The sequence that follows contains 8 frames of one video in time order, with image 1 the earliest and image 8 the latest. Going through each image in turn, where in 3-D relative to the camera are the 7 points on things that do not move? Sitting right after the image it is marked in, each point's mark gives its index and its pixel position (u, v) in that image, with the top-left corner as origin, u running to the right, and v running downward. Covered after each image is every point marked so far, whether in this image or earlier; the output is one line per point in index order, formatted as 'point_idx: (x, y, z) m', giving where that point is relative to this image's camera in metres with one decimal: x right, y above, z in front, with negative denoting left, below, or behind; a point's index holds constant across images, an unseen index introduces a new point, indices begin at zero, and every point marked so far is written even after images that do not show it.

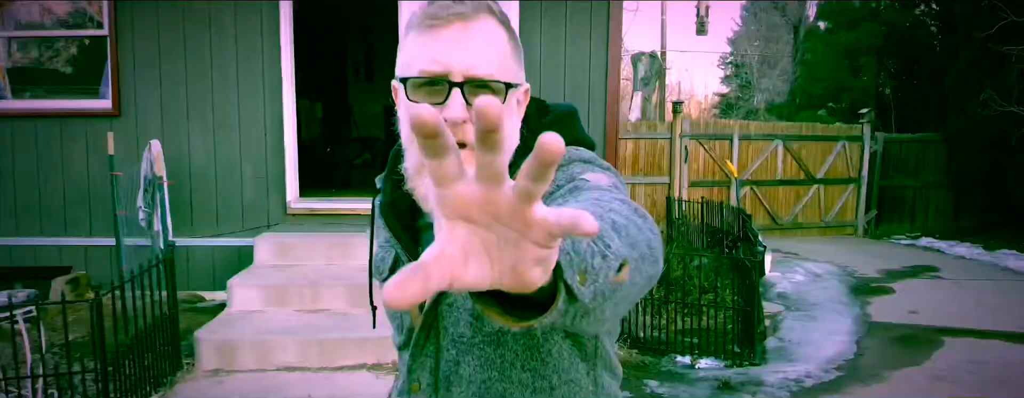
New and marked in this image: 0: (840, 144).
0: (+3.9, +0.7, +9.4) m
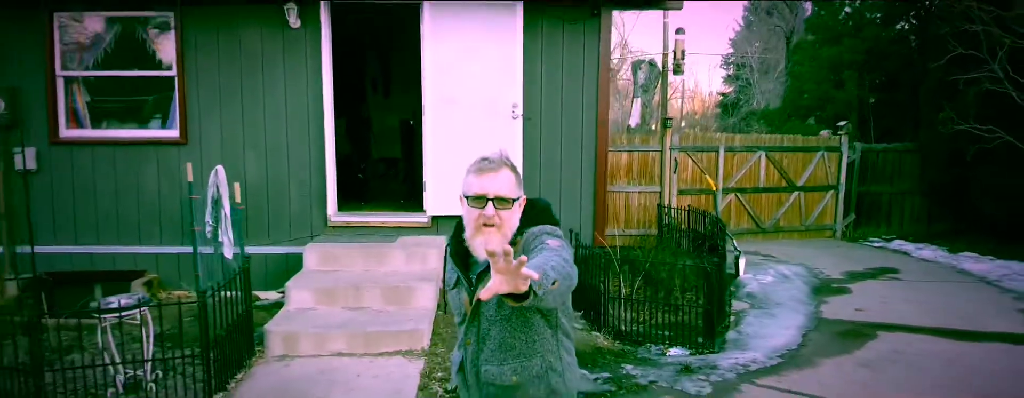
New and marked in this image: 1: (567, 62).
0: (+4.0, +0.6, +10.2) m
1: (+0.4, +1.0, +5.6) m
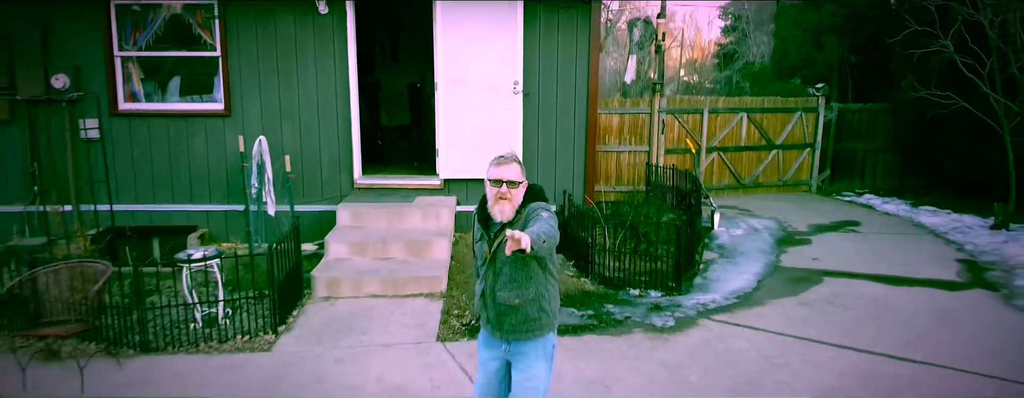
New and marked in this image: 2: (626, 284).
0: (+4.0, +1.2, +11.0) m
1: (+0.4, +1.3, +6.3) m
2: (+0.8, -0.6, +5.6) m
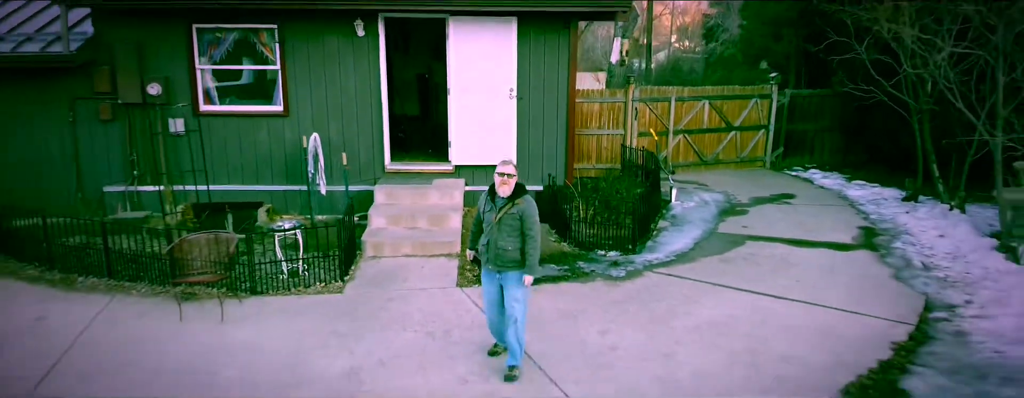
0: (+3.9, +1.6, +12.7) m
1: (+0.4, +1.5, +8.0) m
2: (+0.8, -0.4, +7.4) m
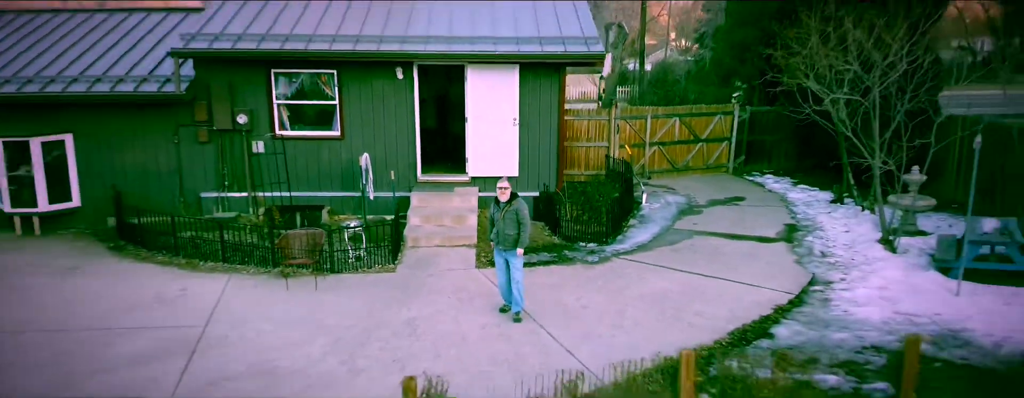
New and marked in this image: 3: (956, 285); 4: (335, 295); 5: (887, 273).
0: (+4.0, +1.6, +15.1) m
1: (+0.4, +1.4, +10.5) m
2: (+0.8, -0.5, +9.9) m
3: (+4.6, -0.9, +8.2) m
4: (-1.8, -1.0, +7.9) m
5: (+4.2, -0.8, +8.8) m
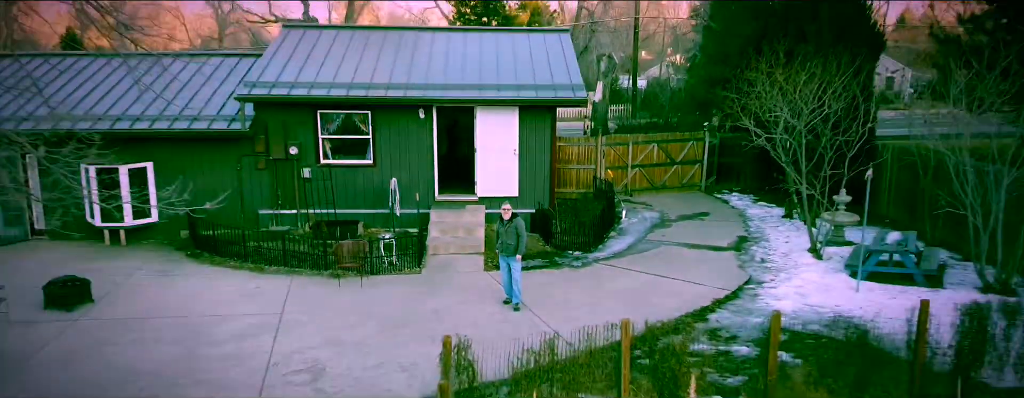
0: (+4.0, +1.3, +17.5) m
1: (+0.4, +1.1, +12.8) m
2: (+0.8, -0.8, +12.2) m
3: (+4.6, -1.1, +10.5) m
4: (-1.8, -1.2, +10.3) m
5: (+4.2, -1.1, +11.1) m
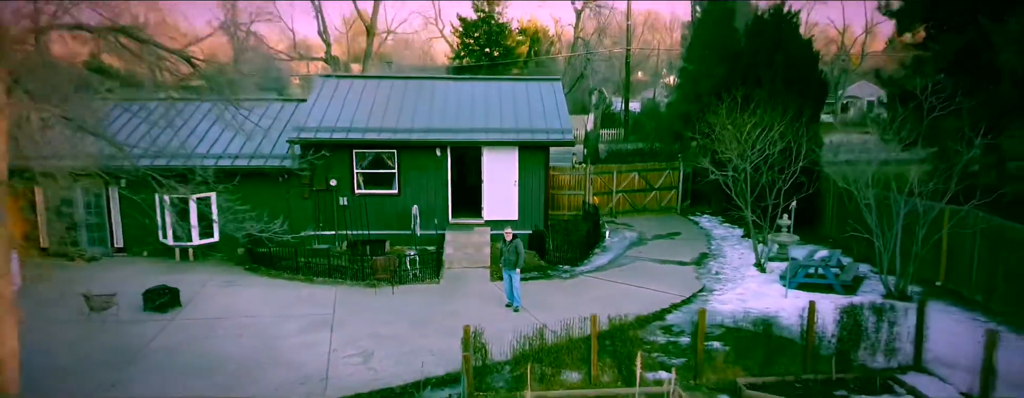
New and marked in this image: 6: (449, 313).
0: (+4.0, +0.7, +20.3) m
1: (+0.4, +0.7, +15.6) m
2: (+0.8, -1.2, +15.0) m
3: (+4.6, -1.6, +13.2) m
4: (-1.8, -1.6, +13.0) m
5: (+4.2, -1.5, +13.8) m
6: (-1.0, -1.8, +12.2) m
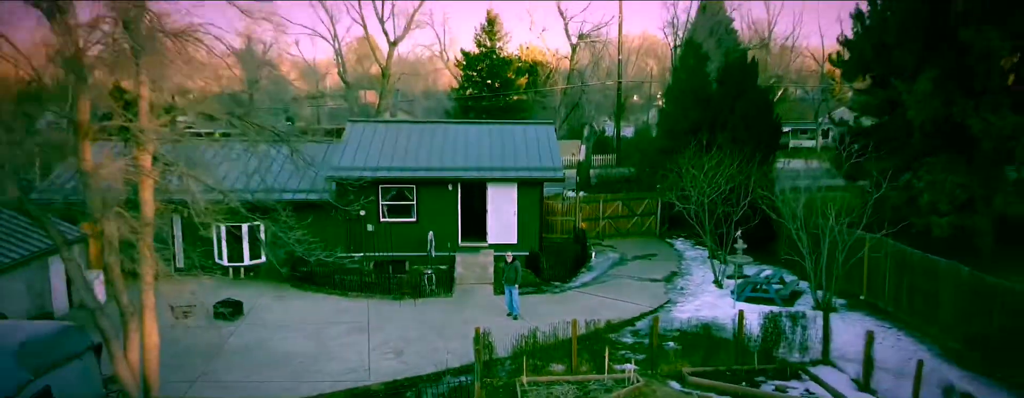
0: (+4.0, 0.0, +23.4) m
1: (+0.4, 0.0, +18.7) m
2: (+0.8, -1.8, +18.0) m
3: (+4.6, -2.2, +16.3) m
4: (-1.8, -2.2, +16.1) m
5: (+4.2, -2.1, +16.9) m
6: (-1.0, -2.4, +15.3) m
